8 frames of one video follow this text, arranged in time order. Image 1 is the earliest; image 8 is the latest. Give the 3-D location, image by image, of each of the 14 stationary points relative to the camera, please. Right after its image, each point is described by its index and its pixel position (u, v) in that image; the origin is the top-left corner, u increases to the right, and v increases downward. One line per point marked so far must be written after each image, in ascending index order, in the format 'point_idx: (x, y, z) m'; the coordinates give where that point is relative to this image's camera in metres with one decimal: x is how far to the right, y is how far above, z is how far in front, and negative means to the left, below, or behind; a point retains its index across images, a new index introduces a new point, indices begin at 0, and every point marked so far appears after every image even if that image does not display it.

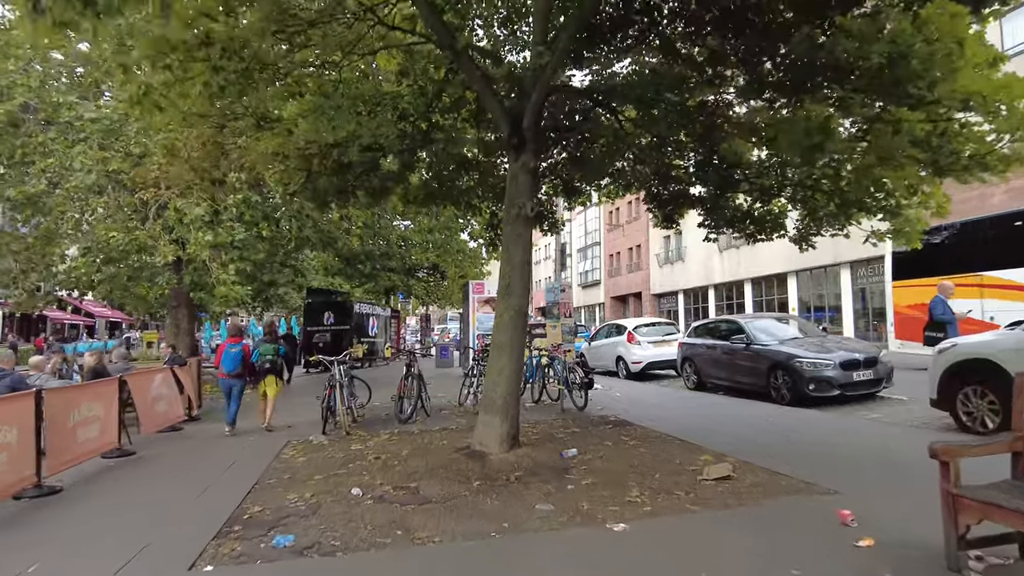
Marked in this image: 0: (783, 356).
0: (+4.4, -1.1, +10.7) m
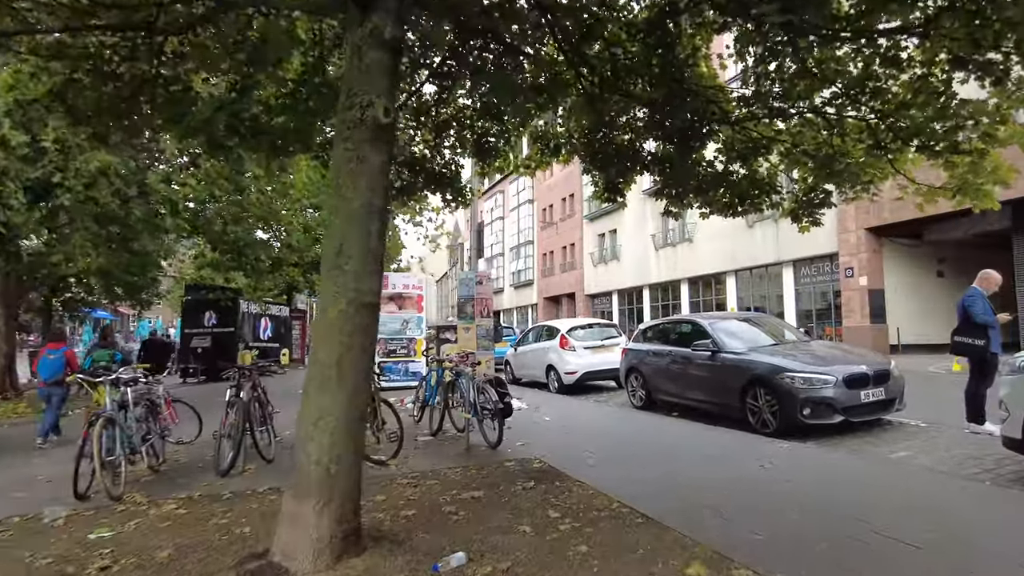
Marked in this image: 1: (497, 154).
0: (+3.0, -1.0, +7.9) m
1: (-0.2, +1.9, +9.3) m
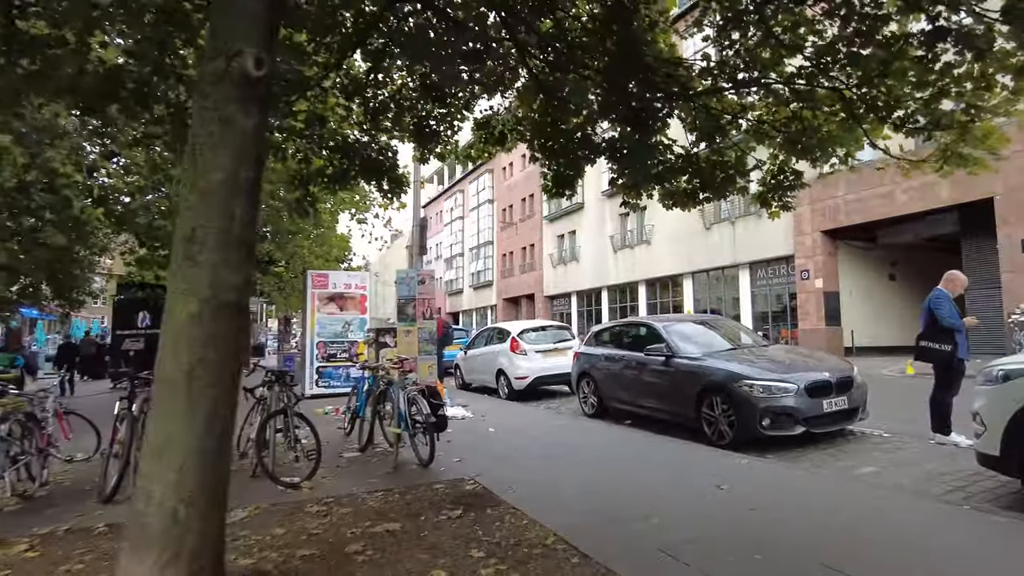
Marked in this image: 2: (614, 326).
0: (+2.3, -1.0, +7.3) m
1: (-1.0, +1.9, +8.6) m
2: (+1.6, -0.6, +10.0) m
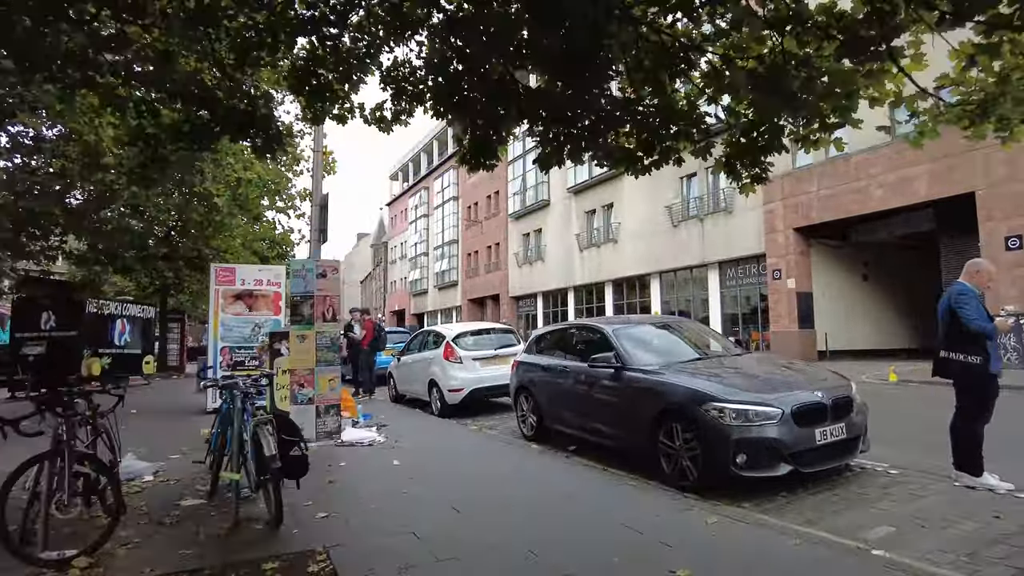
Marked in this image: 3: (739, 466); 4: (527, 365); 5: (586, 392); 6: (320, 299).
0: (+1.4, -0.9, +5.7) m
1: (-1.9, +2.0, +6.8) m
2: (+0.6, -0.5, +8.3) m
3: (+1.8, -1.4, +5.1) m
4: (+0.2, -1.0, +8.6) m
5: (+0.8, -1.2, +7.2) m
6: (-2.4, -0.1, +8.1) m
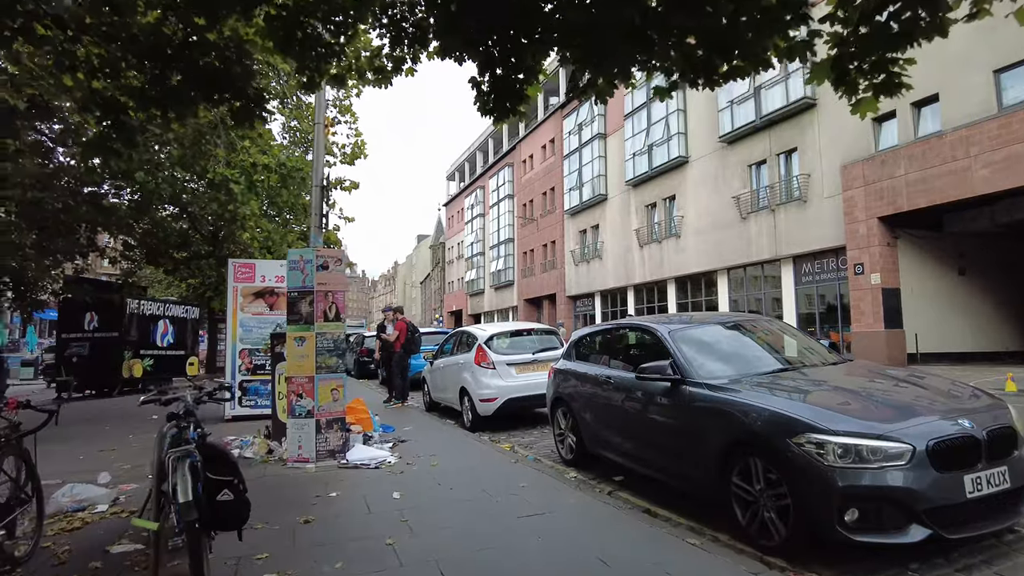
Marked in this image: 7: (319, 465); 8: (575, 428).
0: (+1.6, -0.8, +4.2) m
1: (-1.7, +2.1, +5.6) m
2: (+1.0, -0.5, +6.9) m
3: (+1.8, -1.3, +3.6) m
4: (+0.6, -0.9, +7.2) m
5: (+1.1, -1.1, +5.7) m
6: (-2.0, -0.1, +6.9) m
7: (-2.0, -1.8, +6.6) m
8: (+0.6, -1.5, +6.9) m
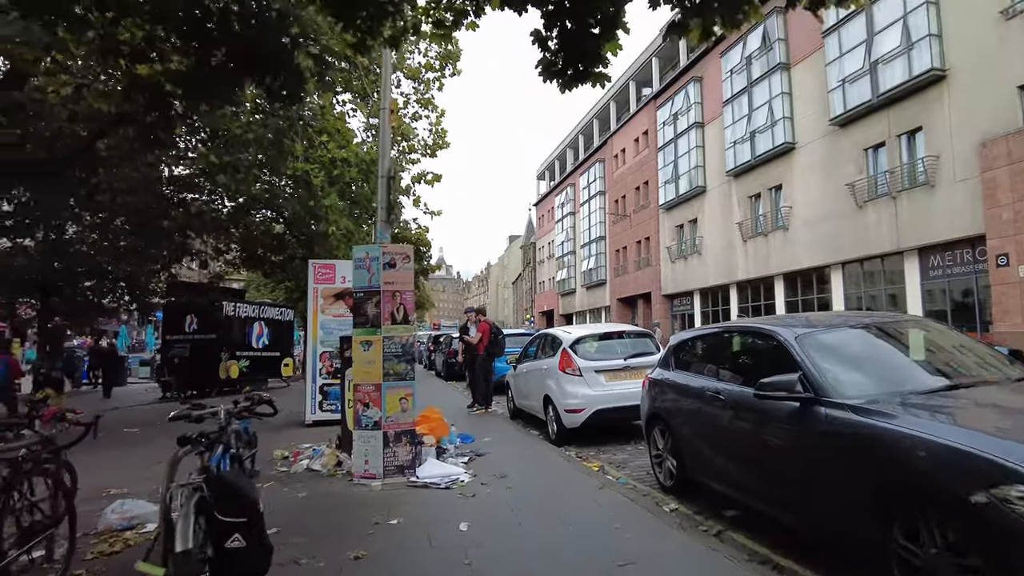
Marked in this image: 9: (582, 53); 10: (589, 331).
0: (+2.0, -0.8, +3.1) m
1: (-1.0, +2.1, +4.9) m
2: (+1.8, -0.4, +5.8) m
3: (+2.2, -1.2, +2.4) m
4: (+1.4, -0.9, +6.2) m
5: (+1.7, -1.0, +4.7) m
6: (-1.2, -0.1, +6.3) m
7: (-1.2, -1.8, +6.0) m
8: (+1.4, -1.4, +5.9) m
9: (+0.5, +1.6, +4.4) m
10: (+1.0, -0.6, +8.5) m
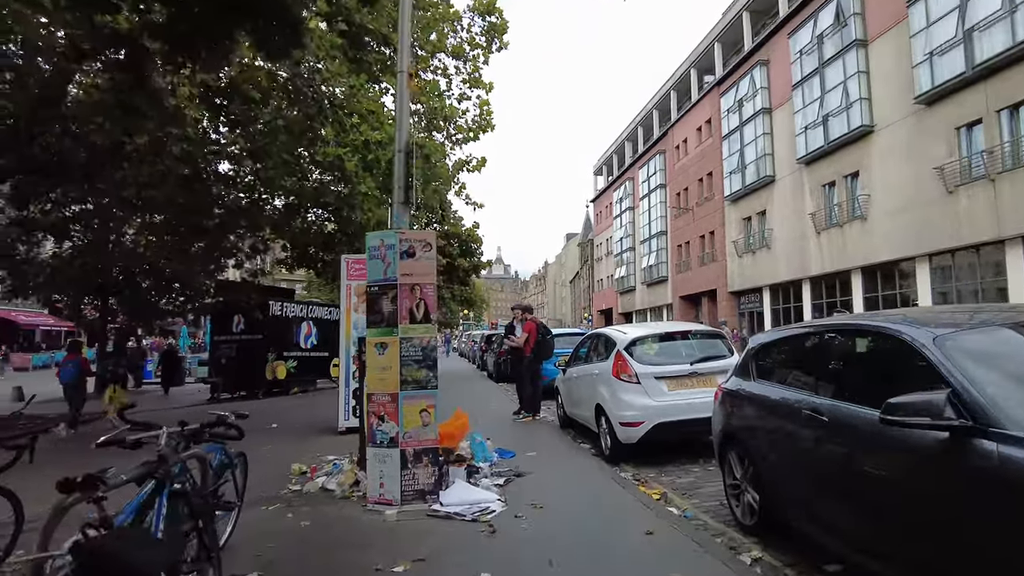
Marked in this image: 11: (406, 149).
0: (+2.0, -0.7, +1.9) m
1: (-0.9, +2.1, +4.0) m
2: (+2.1, -0.3, +4.6) m
3: (+2.1, -1.2, +1.2) m
4: (+1.8, -0.8, +5.0) m
5: (+1.9, -1.0, +3.5) m
6: (-0.9, 0.0, +5.4) m
7: (-0.9, -1.7, +5.1) m
8: (+1.7, -1.3, +4.7) m
9: (+0.6, +1.7, +3.3) m
10: (+1.5, -0.5, +7.3) m
11: (-0.9, +1.2, +5.6) m
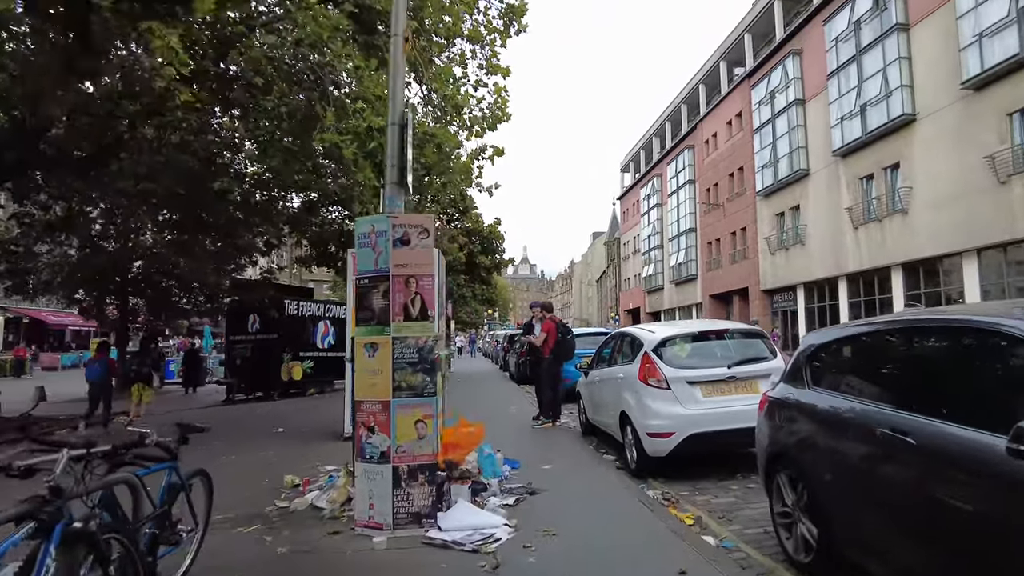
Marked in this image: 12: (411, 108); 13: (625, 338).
0: (+1.9, -0.6, +1.1) m
1: (-0.9, +2.2, +3.3) m
2: (+2.1, -0.3, +3.8) m
3: (+2.0, -1.1, +0.4) m
4: (+1.8, -0.8, +4.2) m
5: (+1.9, -0.9, +2.7) m
6: (-0.8, +0.1, +4.7) m
7: (-0.8, -1.7, +4.4) m
8: (+1.8, -1.3, +3.9) m
9: (+0.6, +1.7, +2.6) m
10: (+1.7, -0.4, +6.6) m
11: (-0.8, +1.3, +4.9) m
12: (-0.8, +1.4, +5.0) m
13: (+1.3, -0.6, +7.7) m
